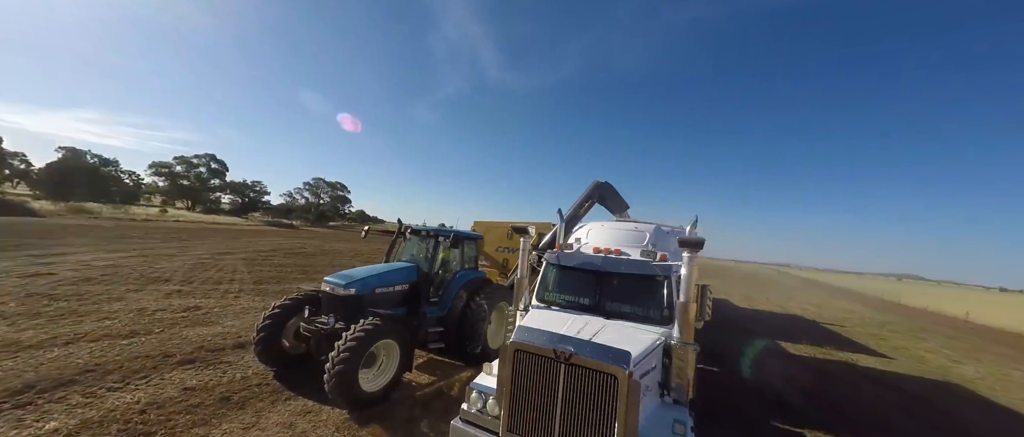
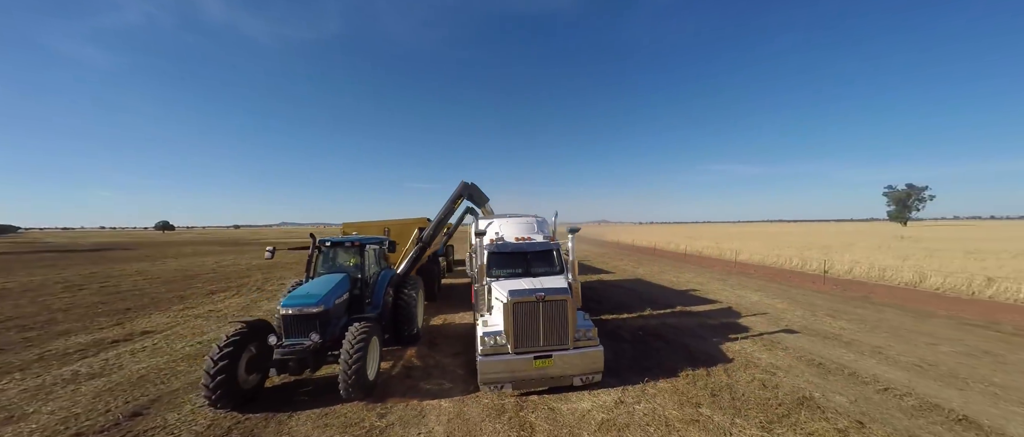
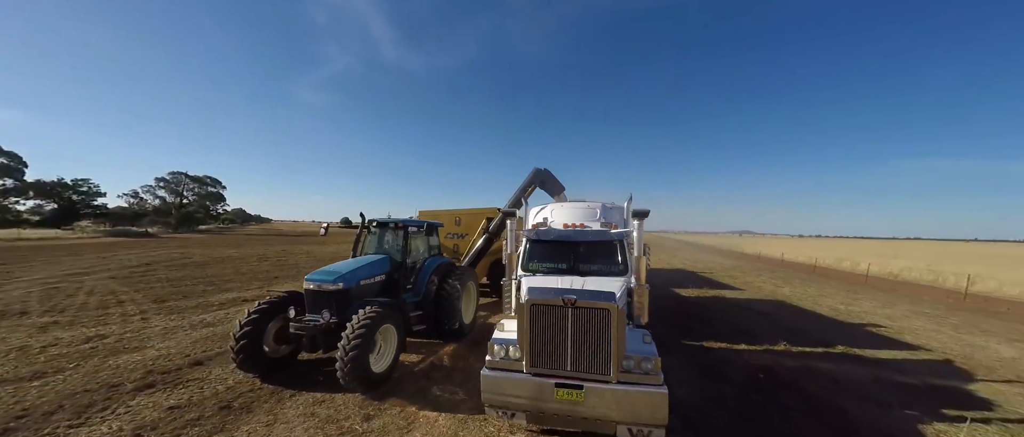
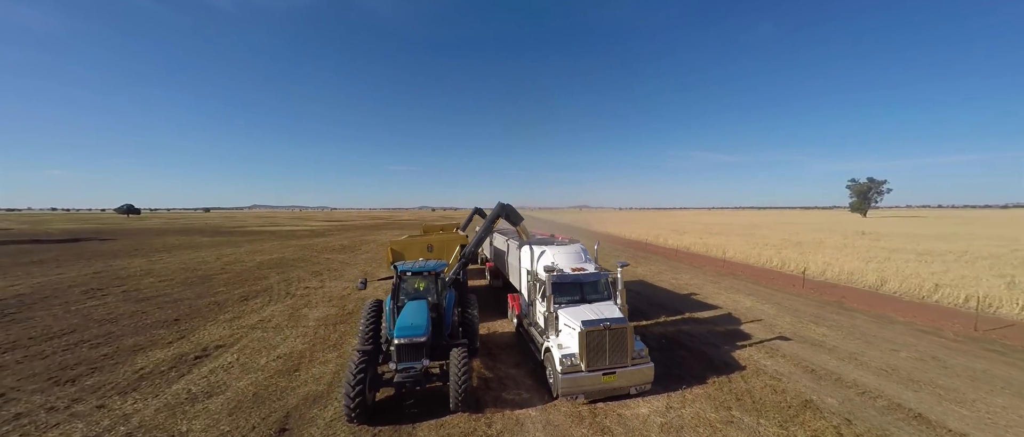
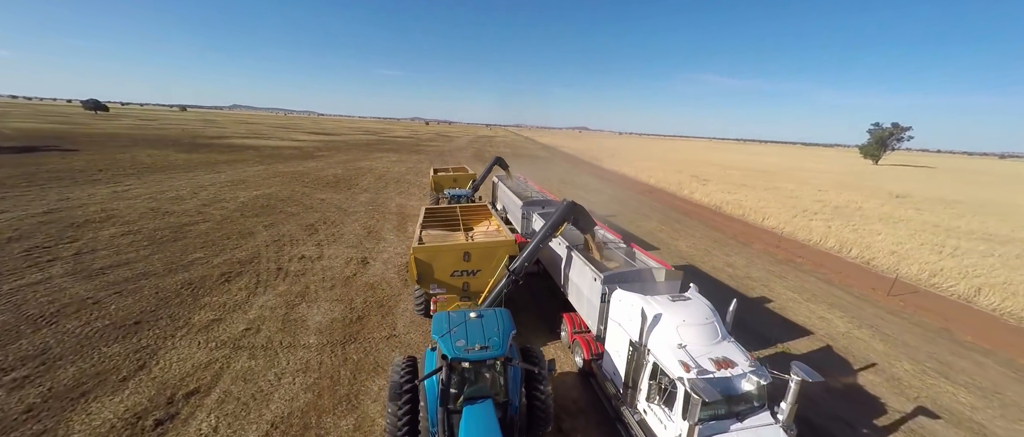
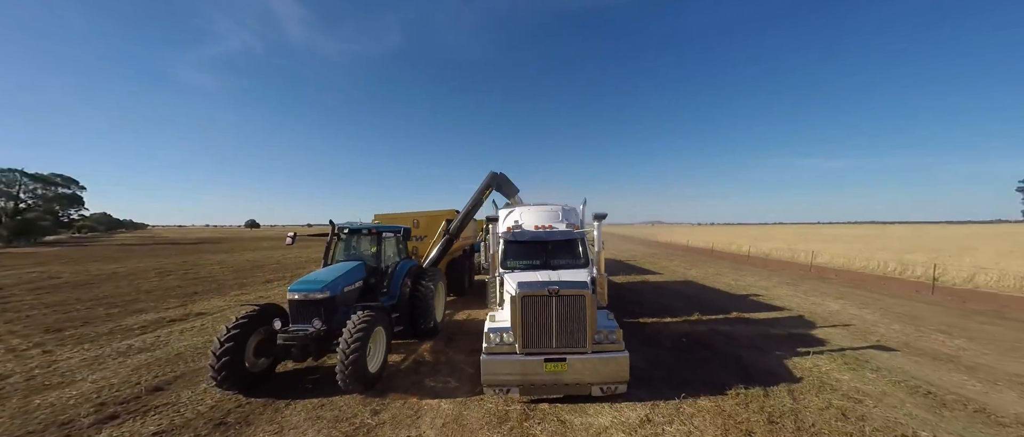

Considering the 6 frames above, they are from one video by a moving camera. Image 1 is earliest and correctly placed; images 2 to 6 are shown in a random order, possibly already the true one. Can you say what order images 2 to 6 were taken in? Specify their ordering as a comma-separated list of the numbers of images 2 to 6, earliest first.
3, 6, 2, 4, 5
